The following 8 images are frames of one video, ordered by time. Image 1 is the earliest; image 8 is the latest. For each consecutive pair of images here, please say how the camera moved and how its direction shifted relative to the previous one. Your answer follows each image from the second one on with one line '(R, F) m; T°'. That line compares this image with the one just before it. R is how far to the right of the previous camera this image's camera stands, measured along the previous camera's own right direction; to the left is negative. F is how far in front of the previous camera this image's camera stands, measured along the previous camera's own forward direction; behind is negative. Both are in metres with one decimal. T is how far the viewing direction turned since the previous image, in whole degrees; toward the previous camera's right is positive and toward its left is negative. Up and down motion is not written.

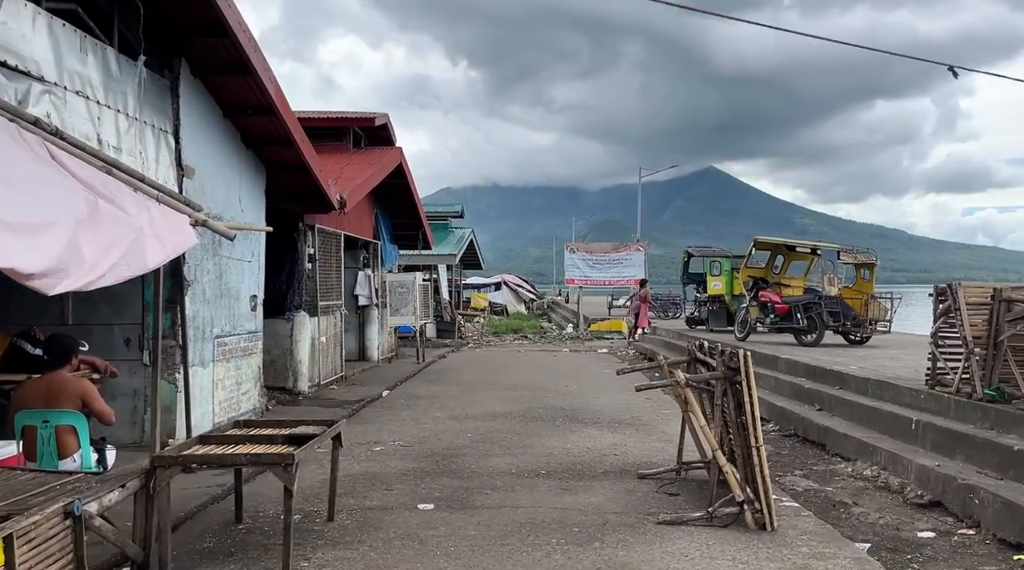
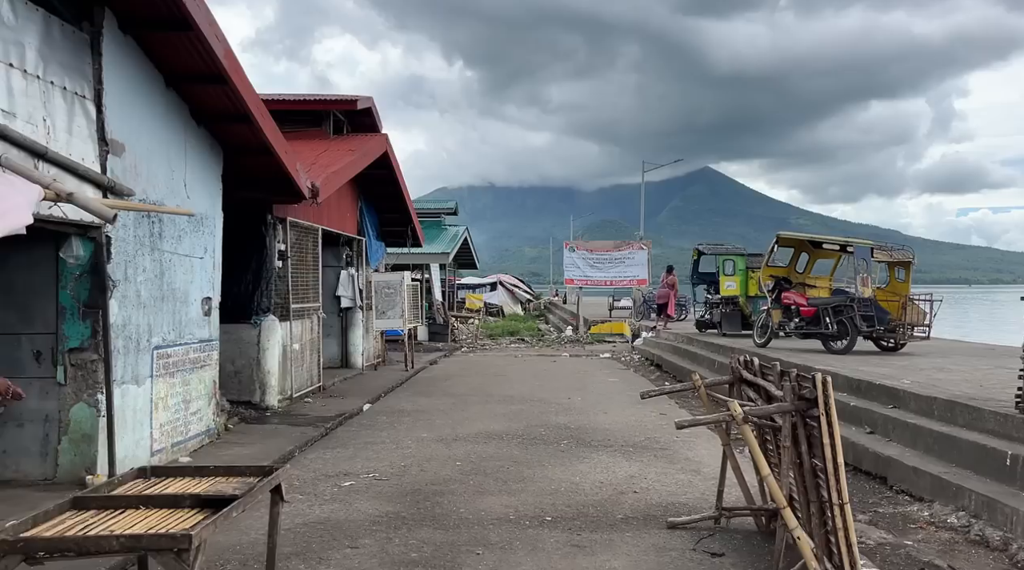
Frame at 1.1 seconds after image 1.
(0.0, +1.5) m; 0°
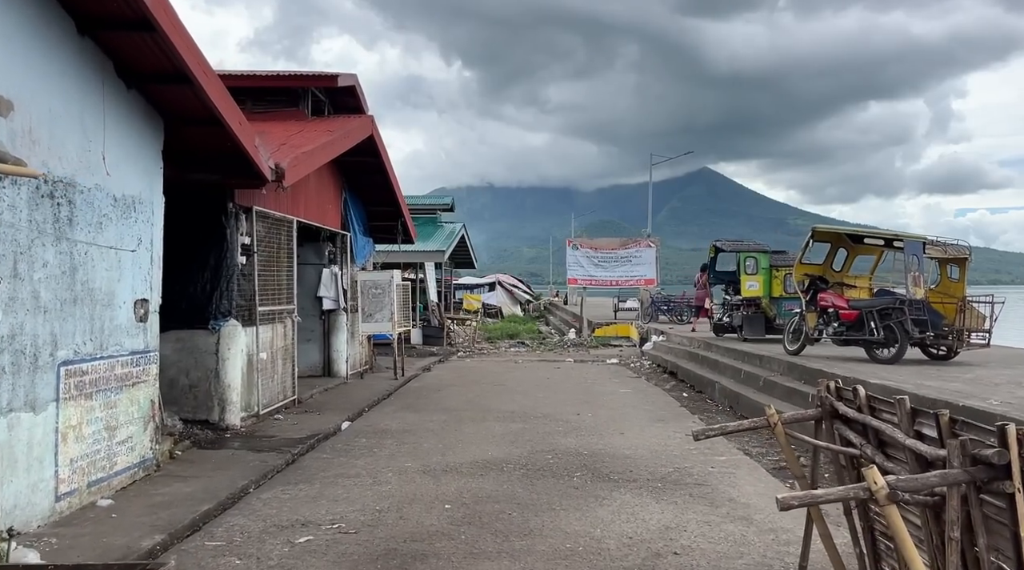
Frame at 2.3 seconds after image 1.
(0.0, +1.6) m; 0°
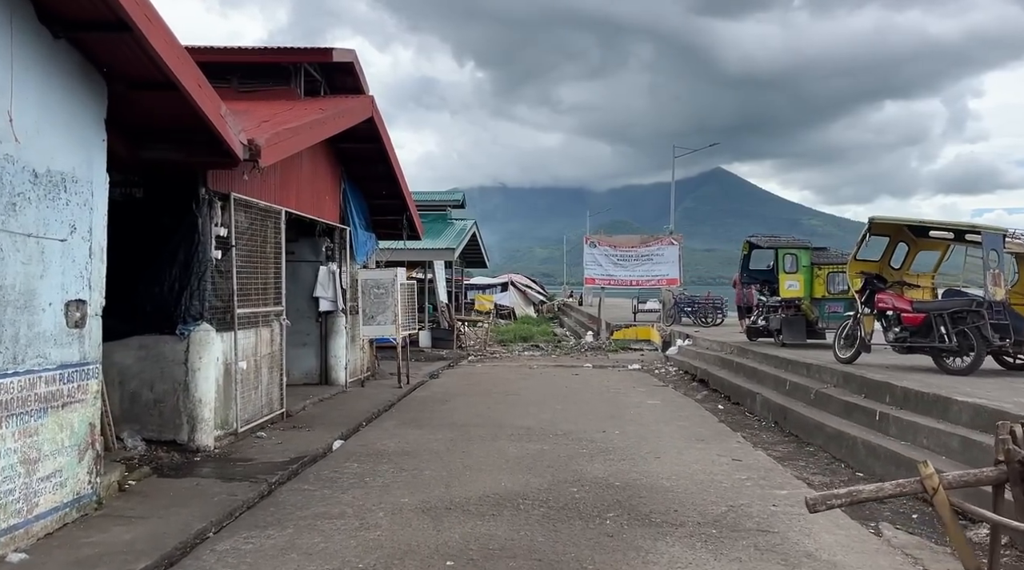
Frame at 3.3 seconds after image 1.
(0.0, +1.4) m; -1°
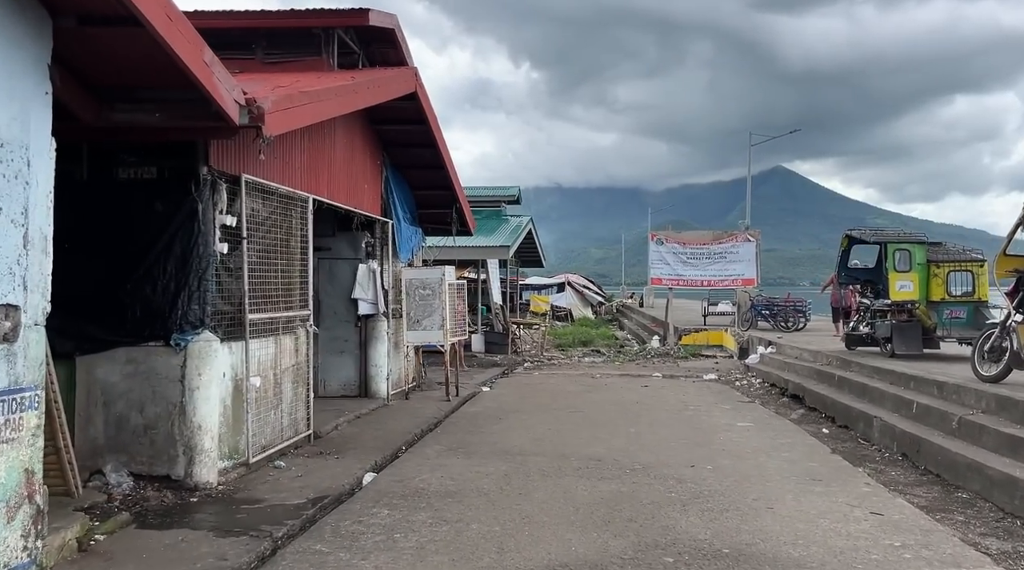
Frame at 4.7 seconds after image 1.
(-0.1, +1.7) m; -3°
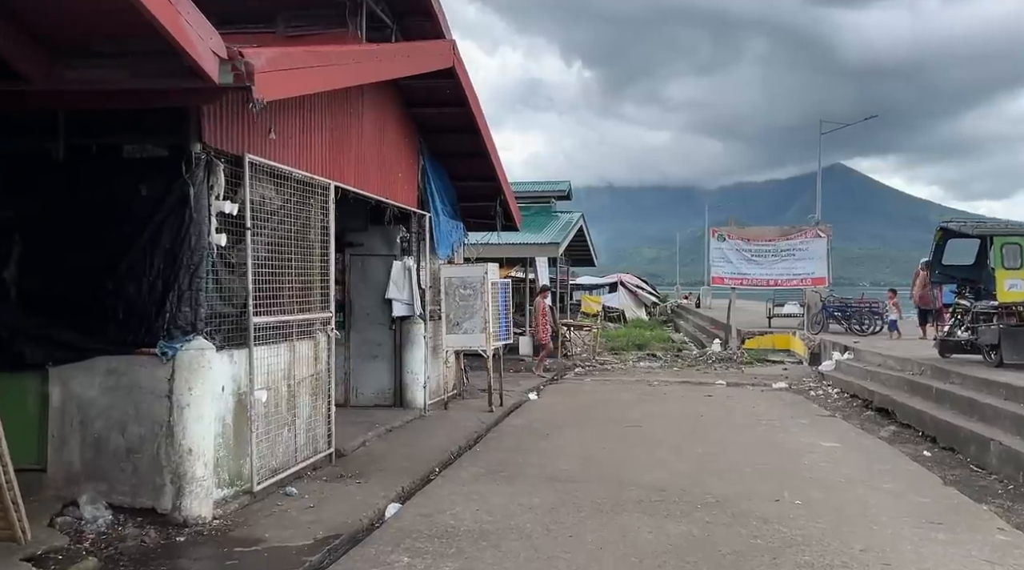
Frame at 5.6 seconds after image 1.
(0.0, +1.2) m; -3°
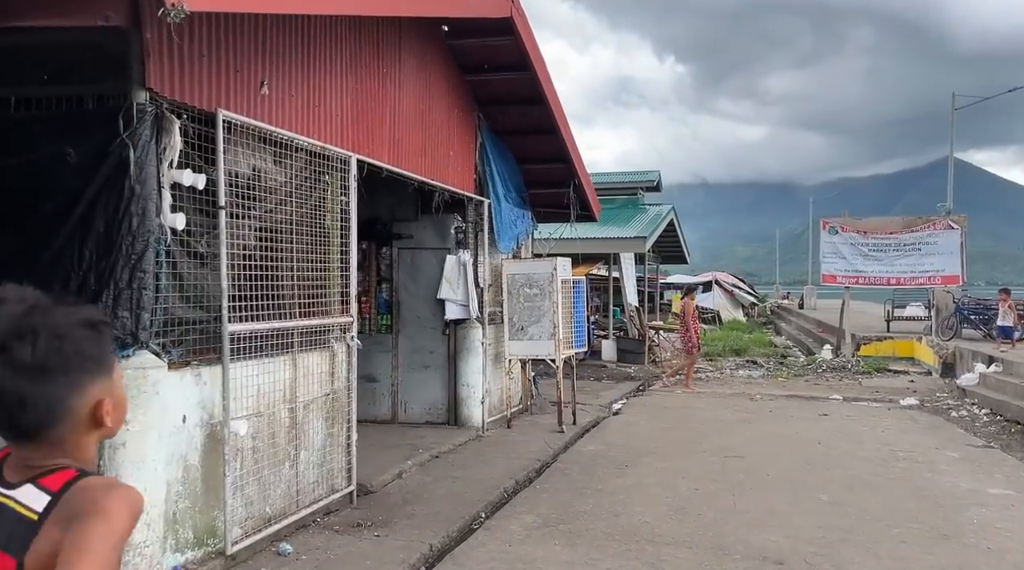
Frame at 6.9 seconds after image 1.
(+0.2, +1.7) m; -6°
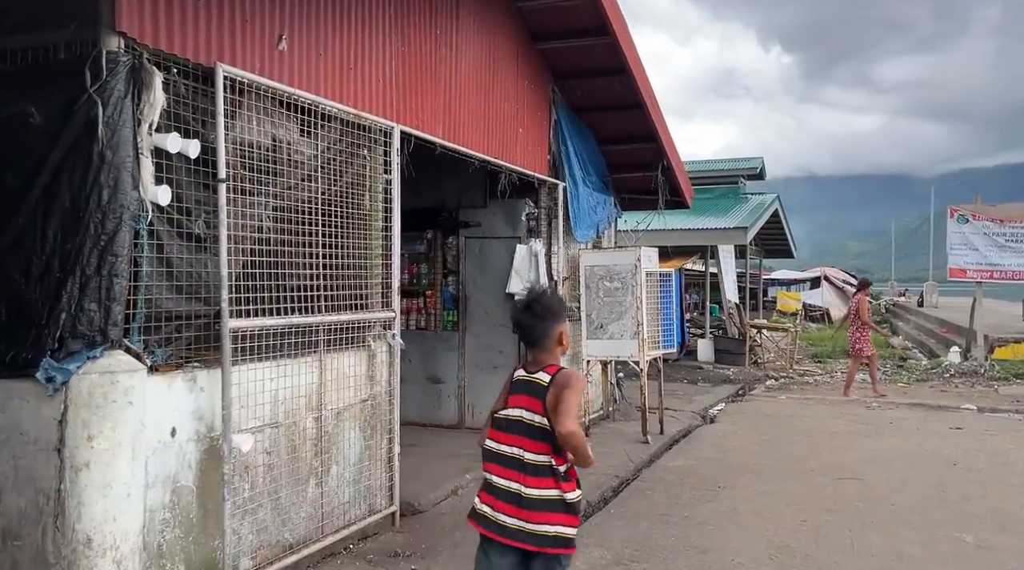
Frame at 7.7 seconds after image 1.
(+0.2, +1.0) m; -6°
